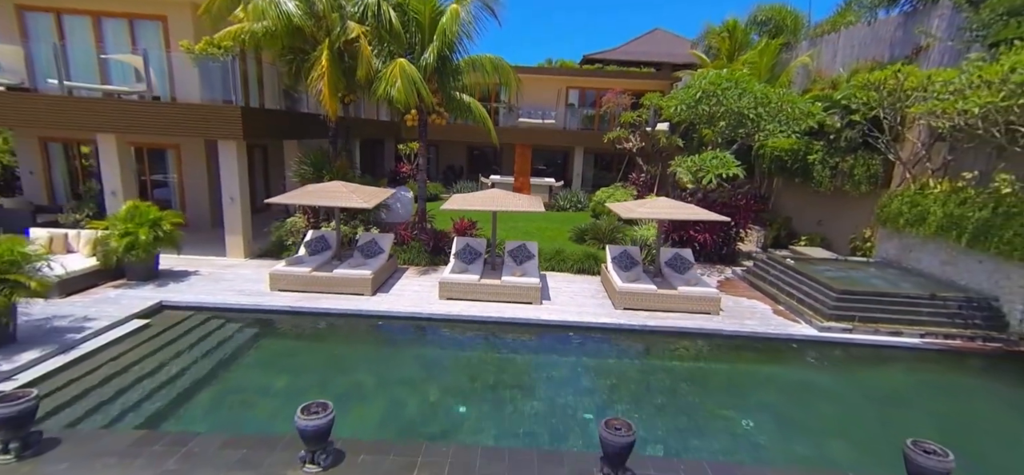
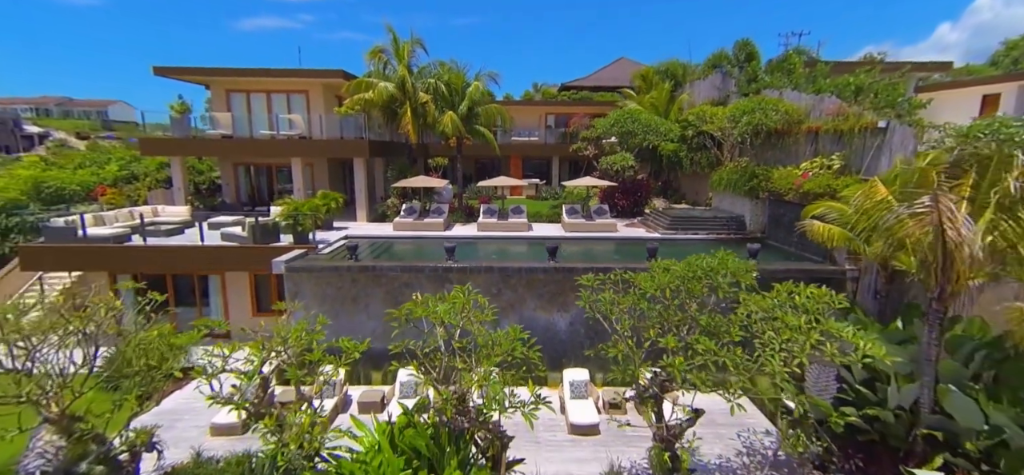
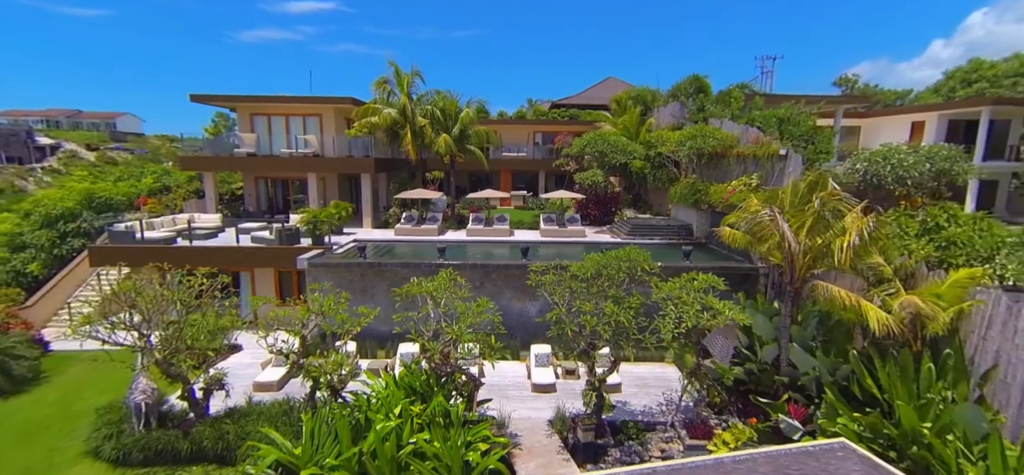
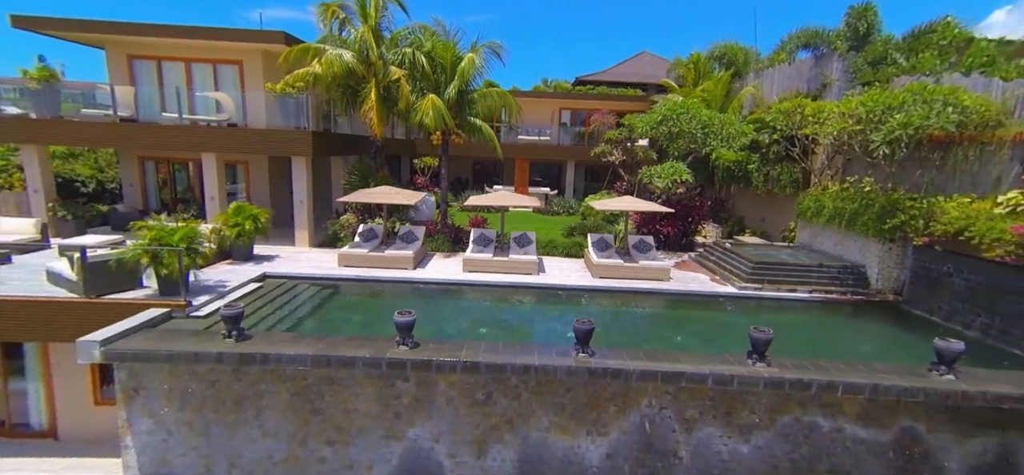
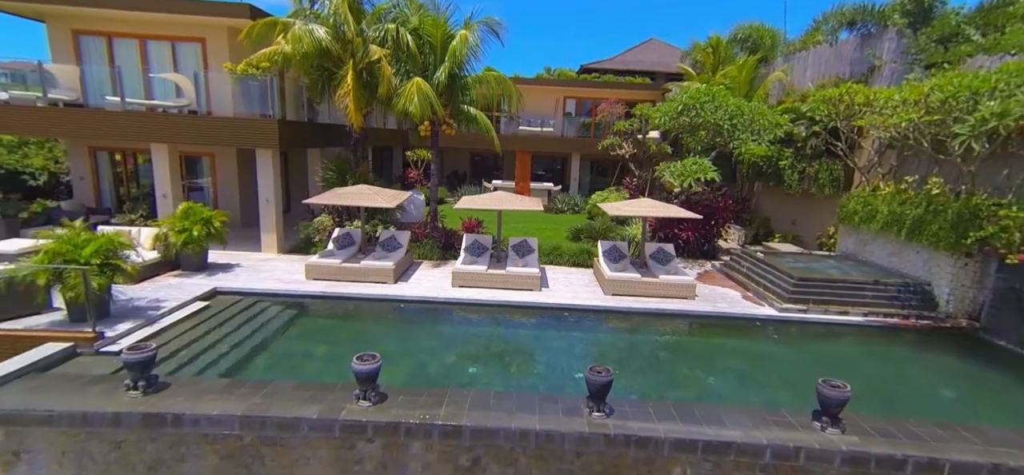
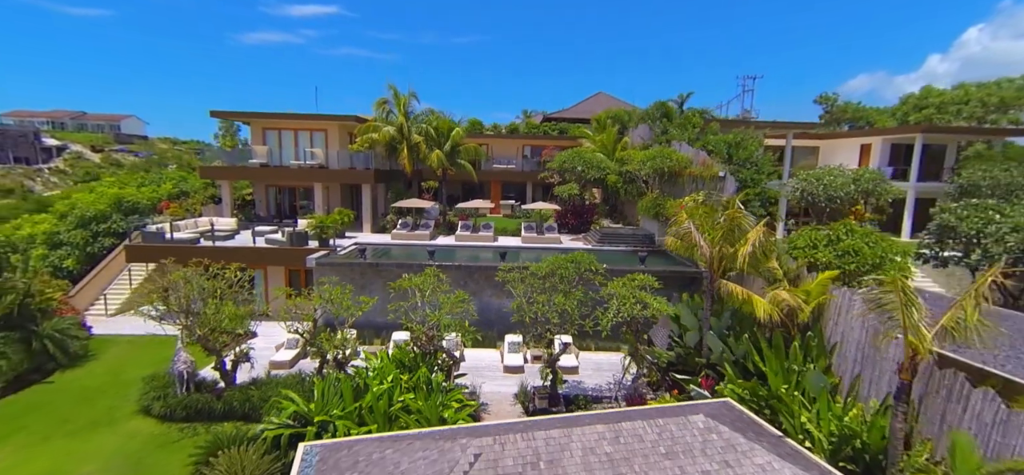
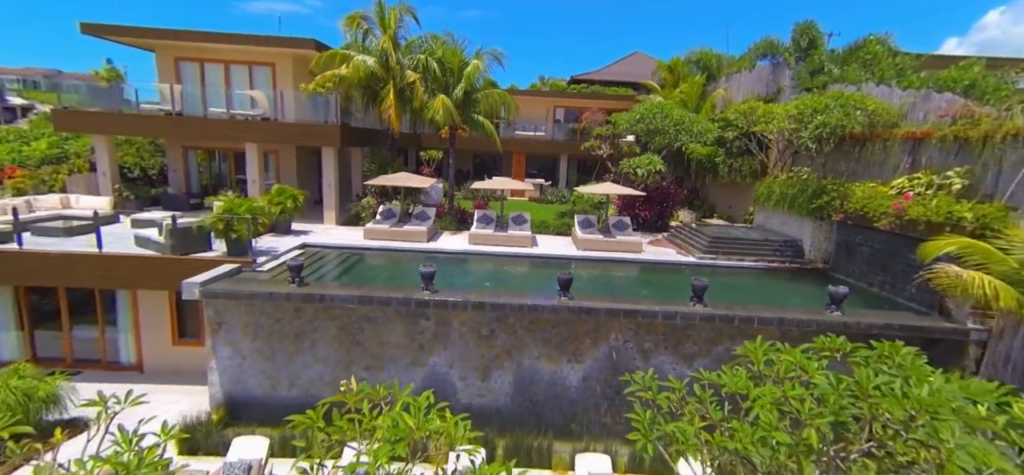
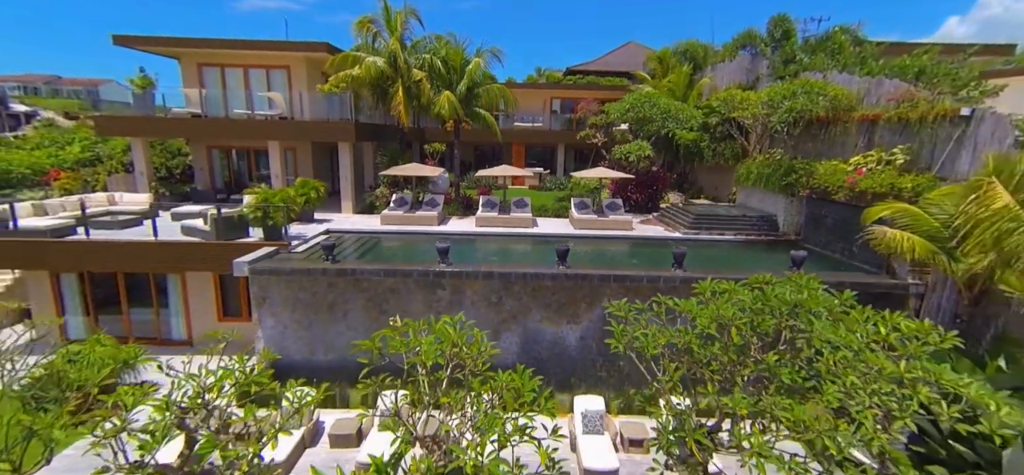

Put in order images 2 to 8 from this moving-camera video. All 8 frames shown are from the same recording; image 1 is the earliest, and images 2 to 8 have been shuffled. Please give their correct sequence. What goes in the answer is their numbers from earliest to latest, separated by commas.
5, 4, 7, 8, 2, 3, 6
